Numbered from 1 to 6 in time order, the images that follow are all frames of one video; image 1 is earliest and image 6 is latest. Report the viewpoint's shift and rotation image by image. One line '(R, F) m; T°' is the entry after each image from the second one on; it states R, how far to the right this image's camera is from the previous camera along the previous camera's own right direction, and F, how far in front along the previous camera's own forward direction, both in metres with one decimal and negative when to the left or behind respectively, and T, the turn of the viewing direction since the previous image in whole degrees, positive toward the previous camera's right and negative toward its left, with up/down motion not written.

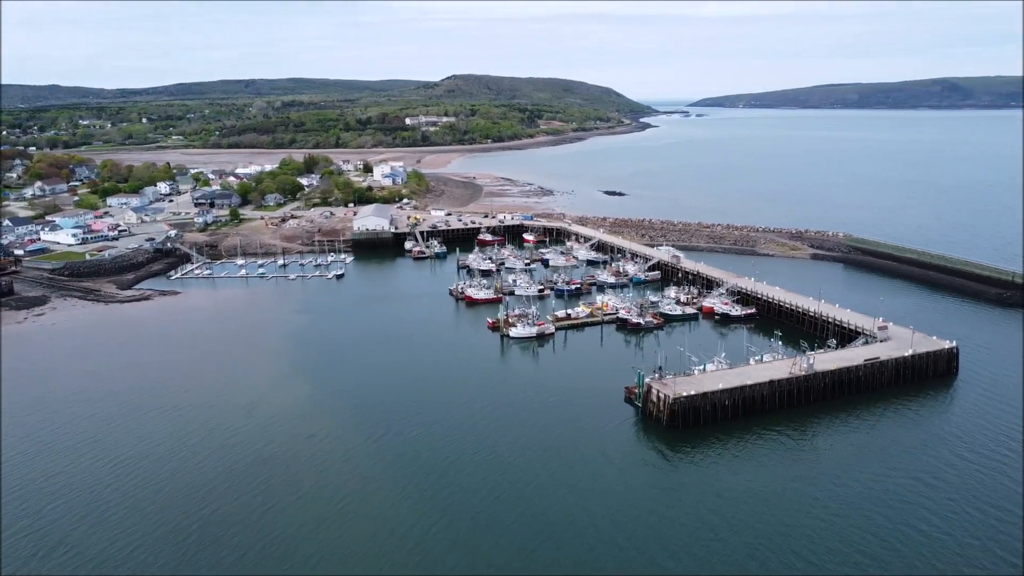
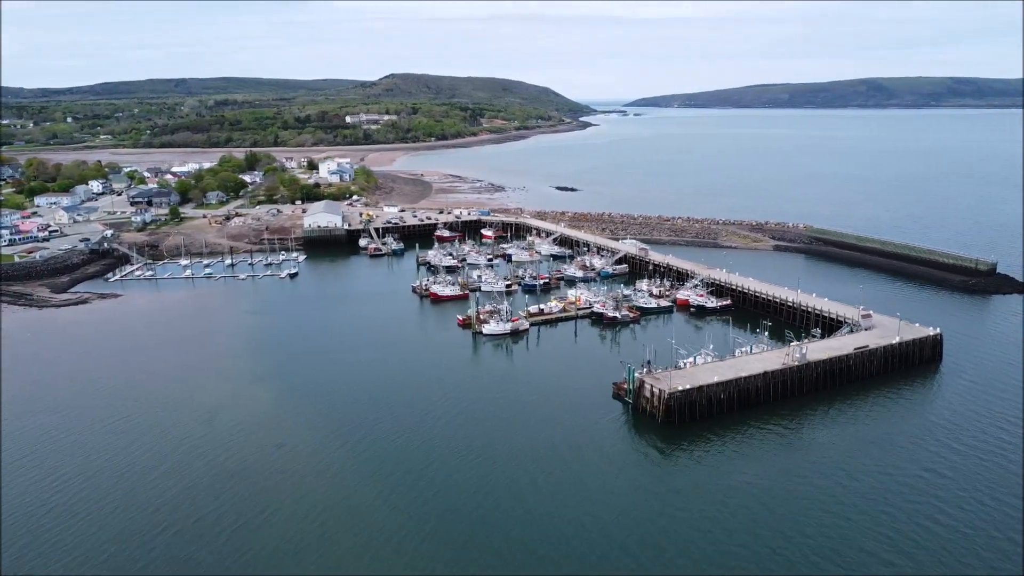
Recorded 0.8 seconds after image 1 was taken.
(-1.0, +1.2) m; +5°
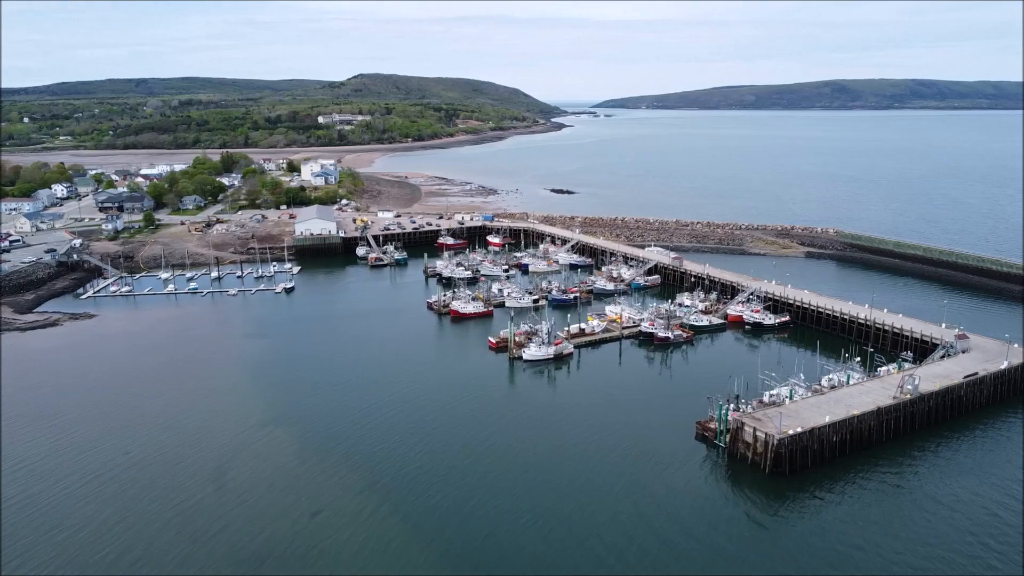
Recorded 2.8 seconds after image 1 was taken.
(-2.3, +2.8) m; +2°
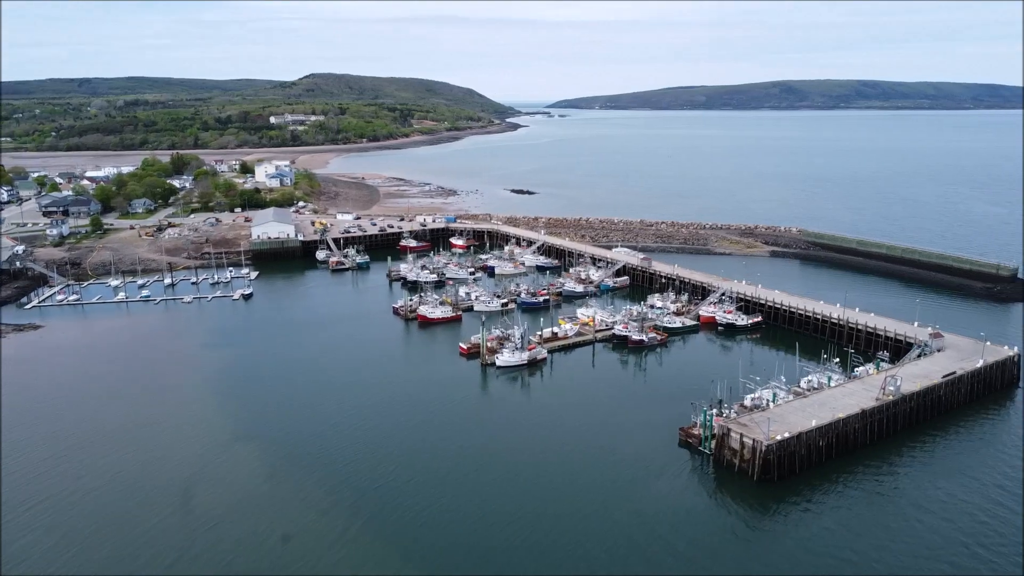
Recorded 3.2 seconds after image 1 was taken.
(-0.4, +0.7) m; +3°
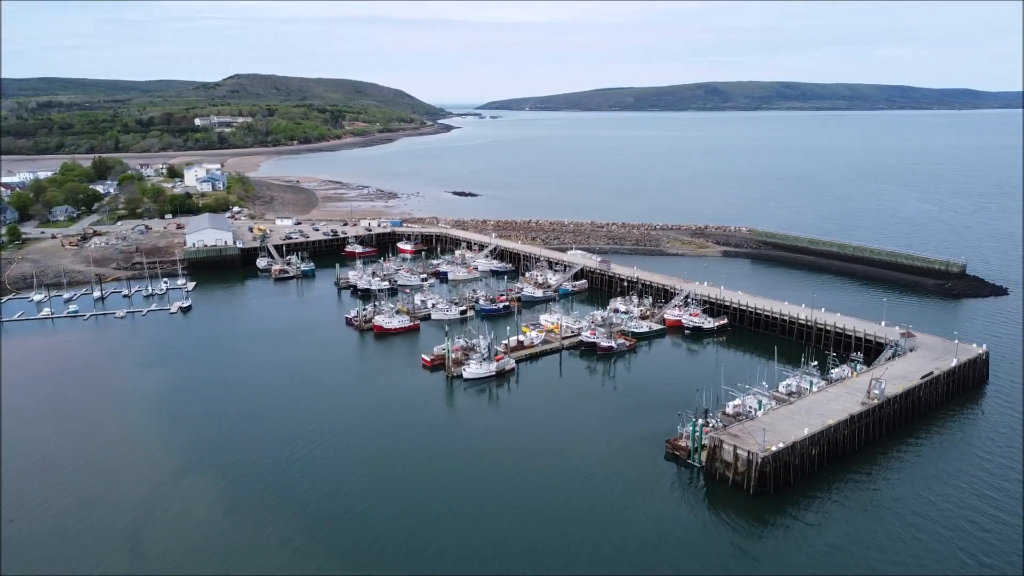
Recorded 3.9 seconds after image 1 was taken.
(-0.8, +1.1) m; +5°
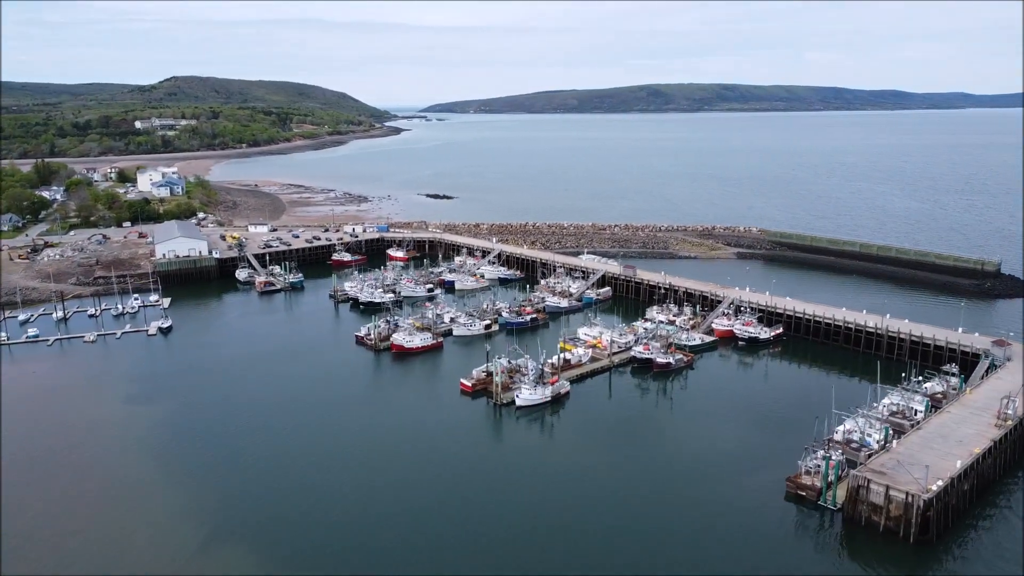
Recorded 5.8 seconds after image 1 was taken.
(-2.8, +2.4) m; +4°
